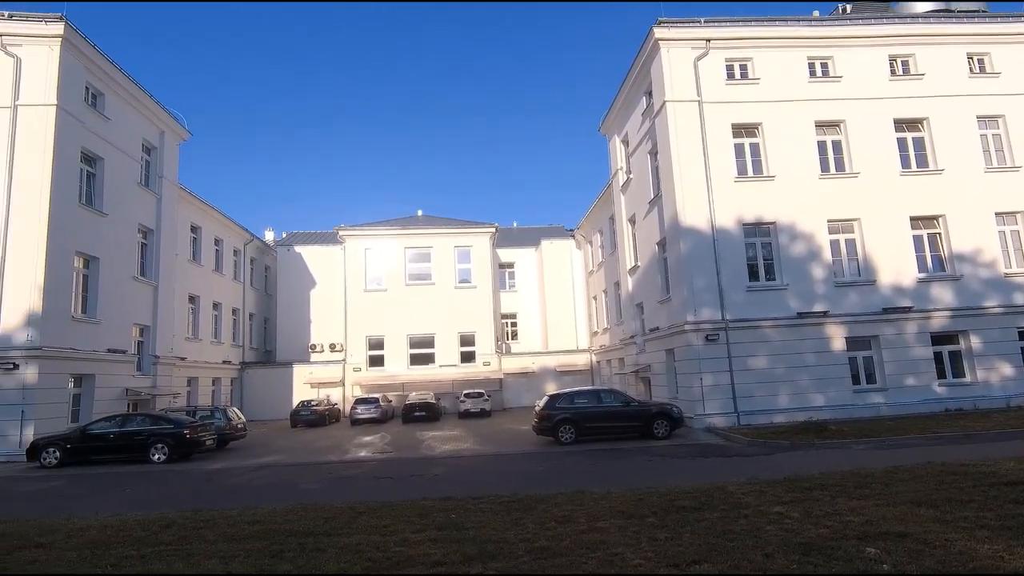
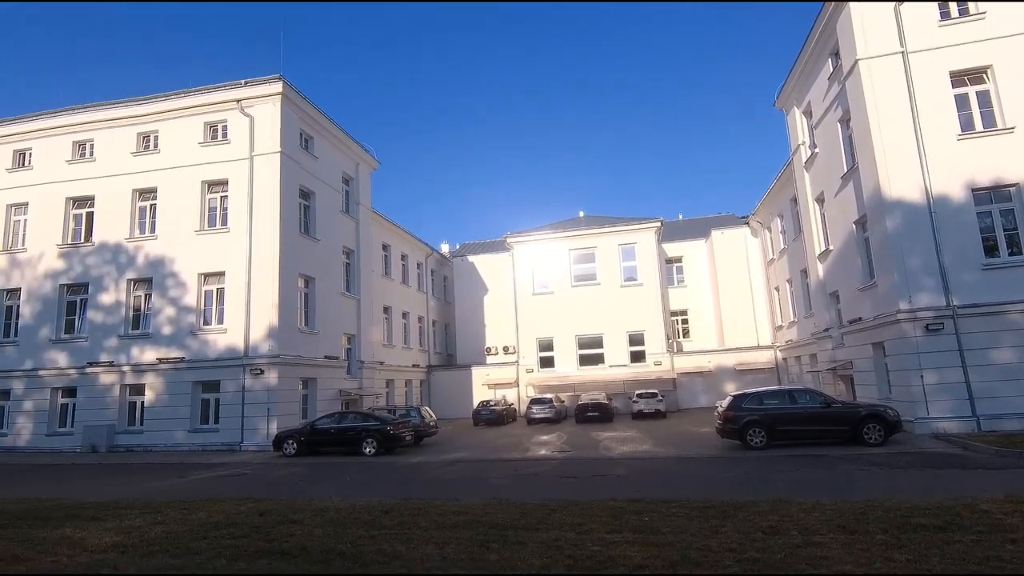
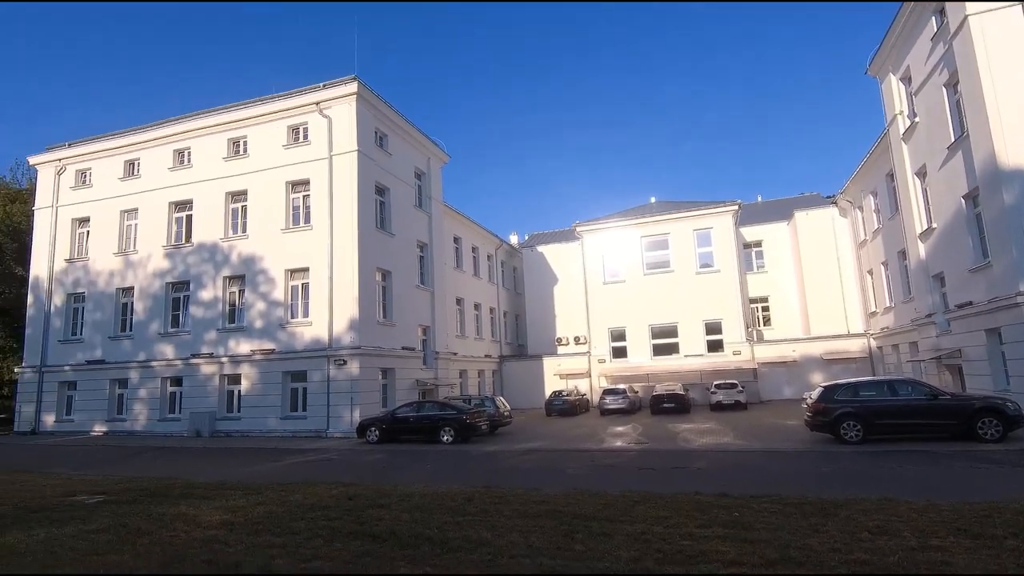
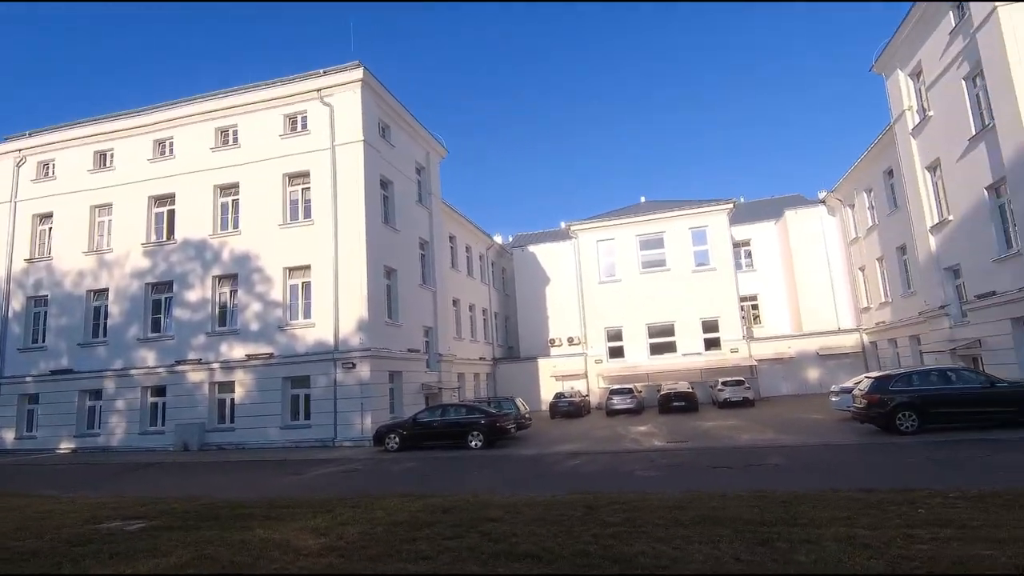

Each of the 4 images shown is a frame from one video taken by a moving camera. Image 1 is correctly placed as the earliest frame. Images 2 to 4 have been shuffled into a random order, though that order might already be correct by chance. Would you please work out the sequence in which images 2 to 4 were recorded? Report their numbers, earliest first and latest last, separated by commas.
2, 3, 4
